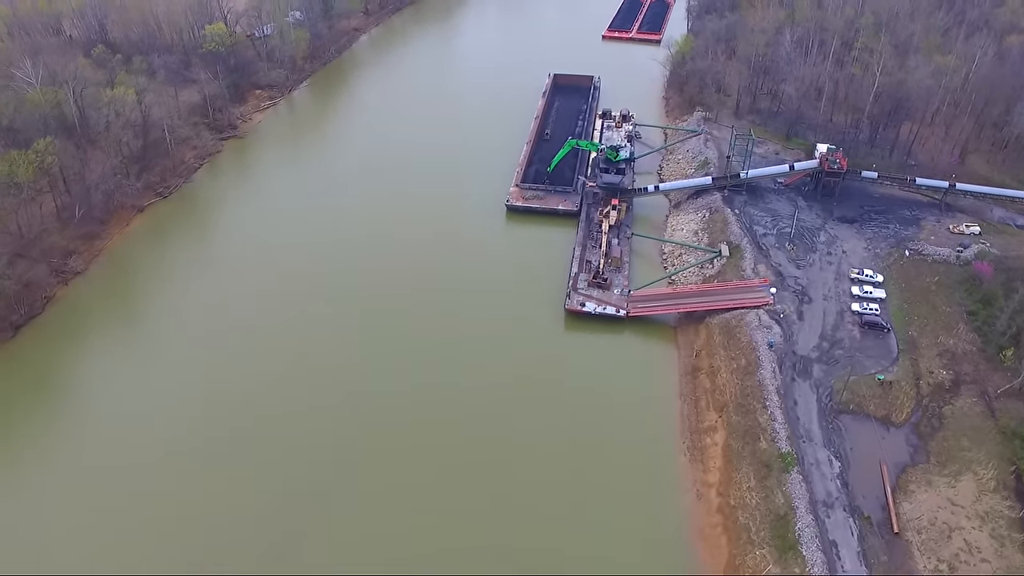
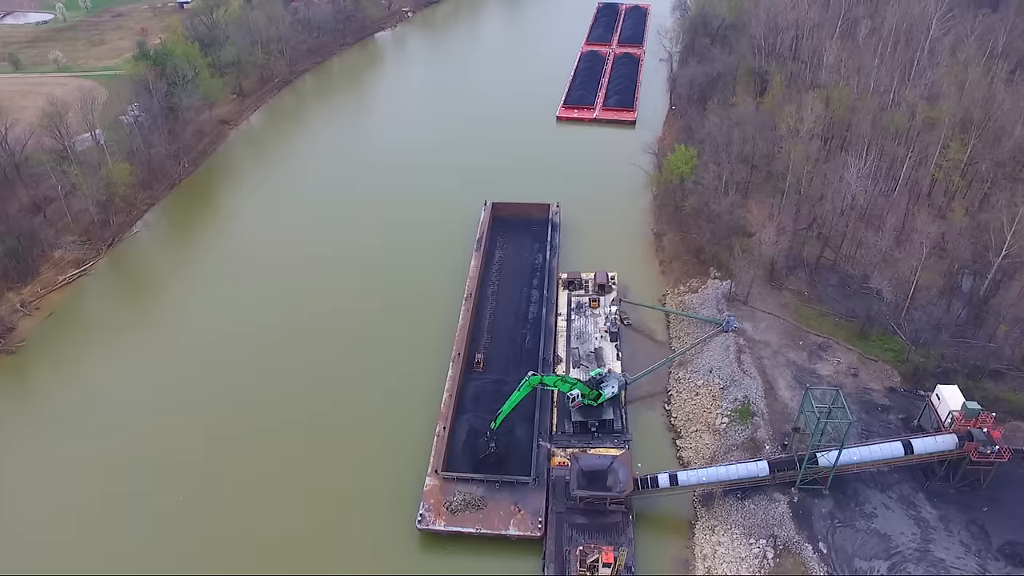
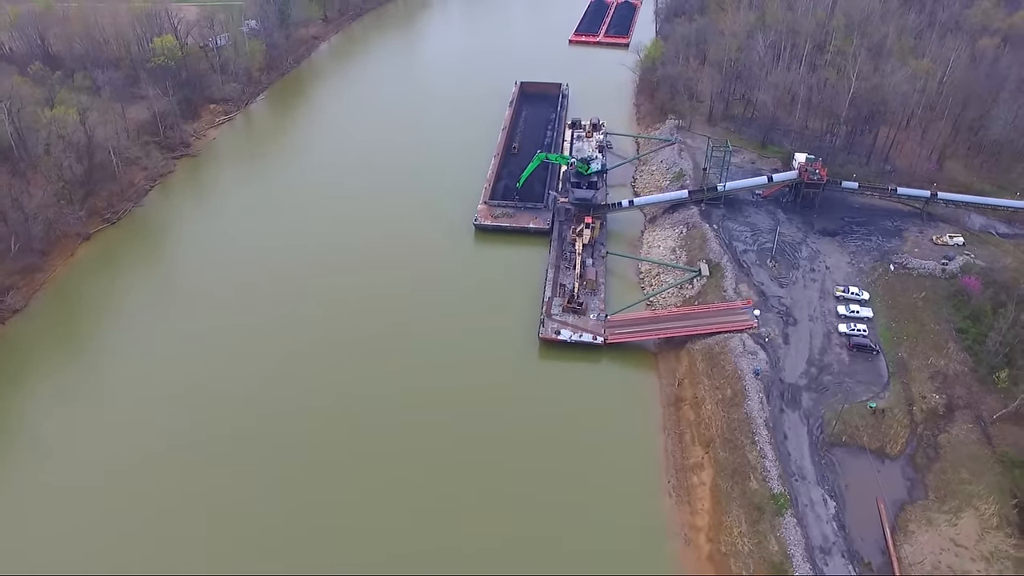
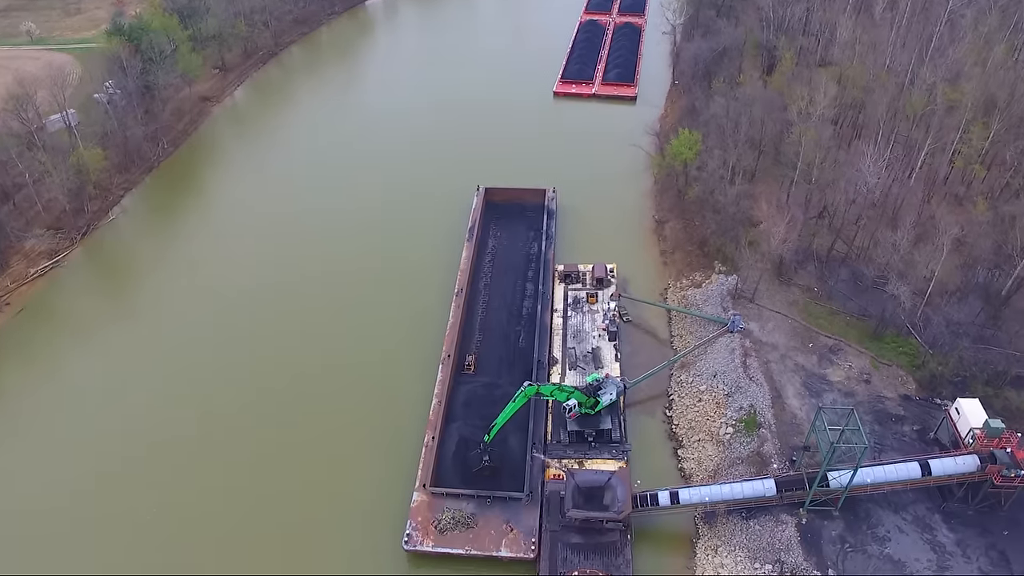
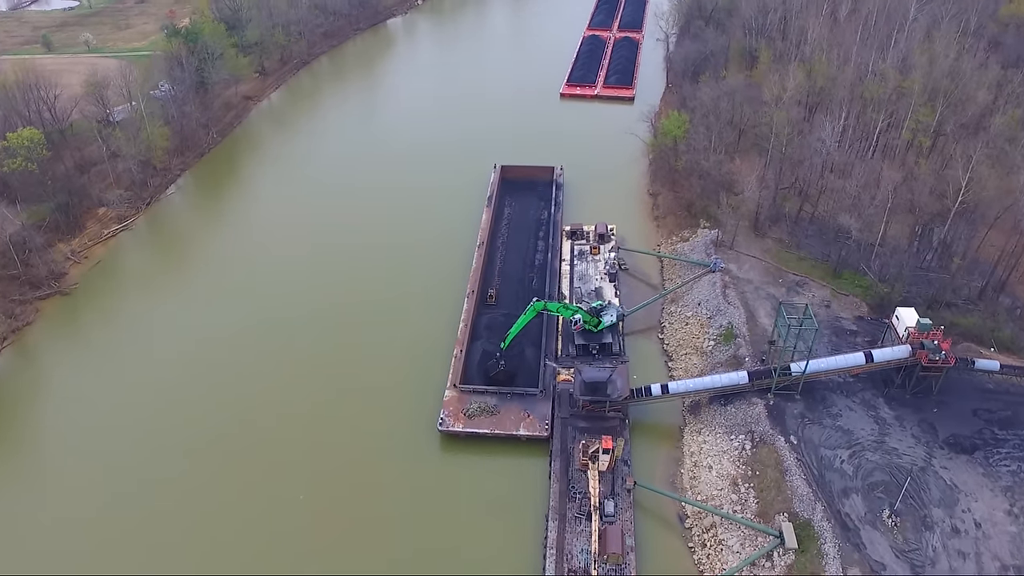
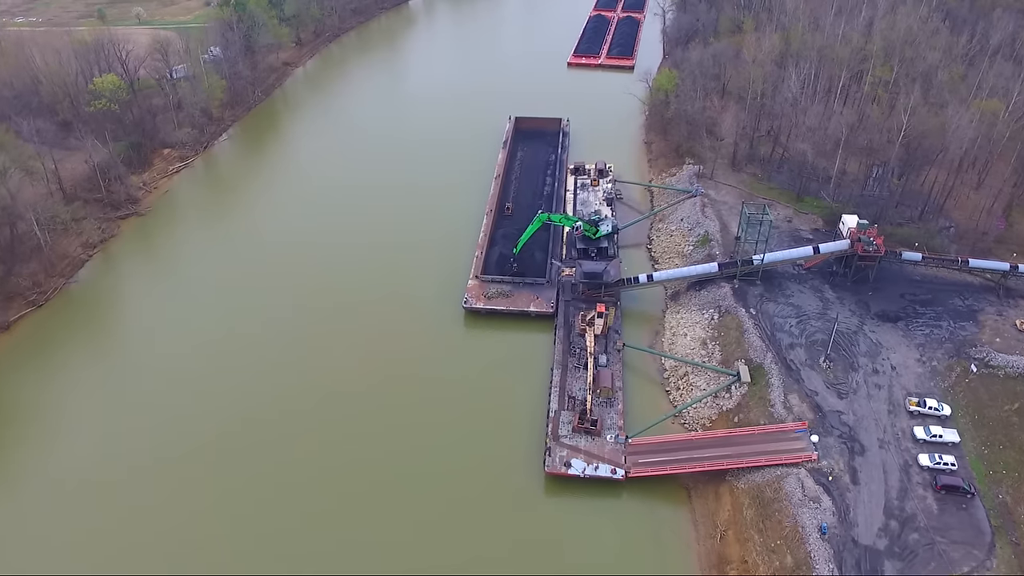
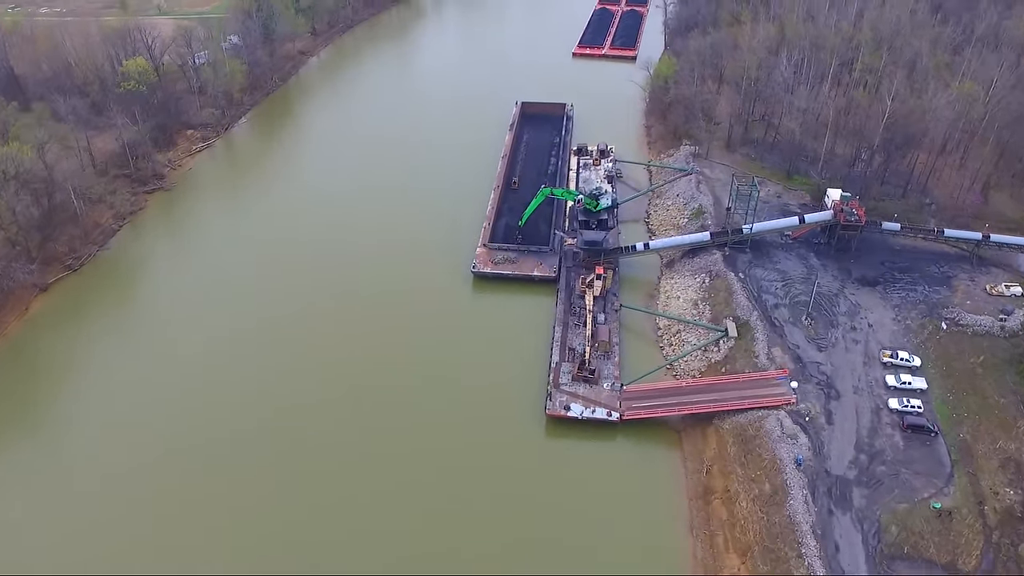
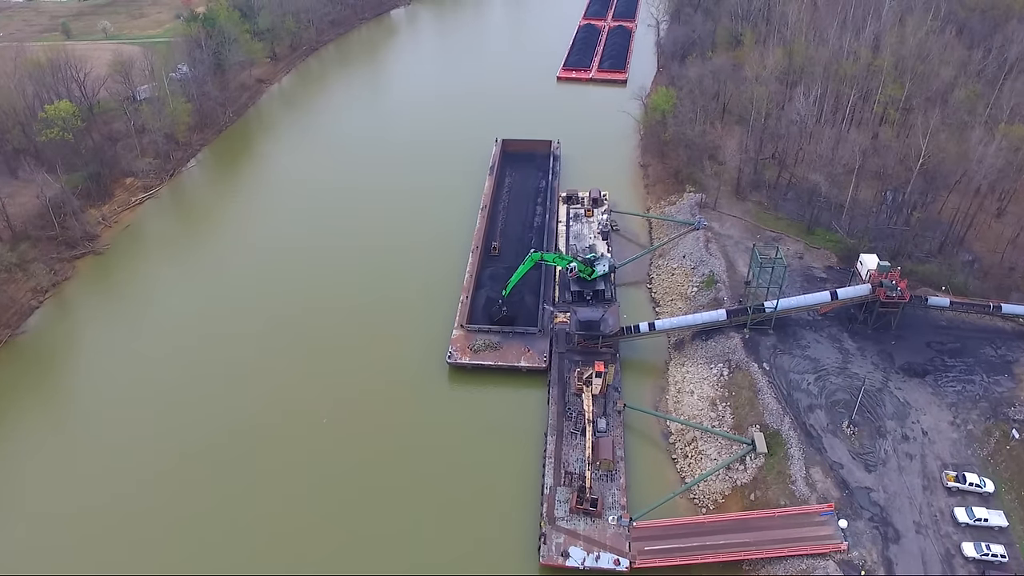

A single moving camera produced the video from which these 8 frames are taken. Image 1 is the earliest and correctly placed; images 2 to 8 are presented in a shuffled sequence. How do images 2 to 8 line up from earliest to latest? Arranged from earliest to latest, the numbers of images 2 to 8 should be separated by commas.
3, 7, 6, 8, 5, 2, 4
